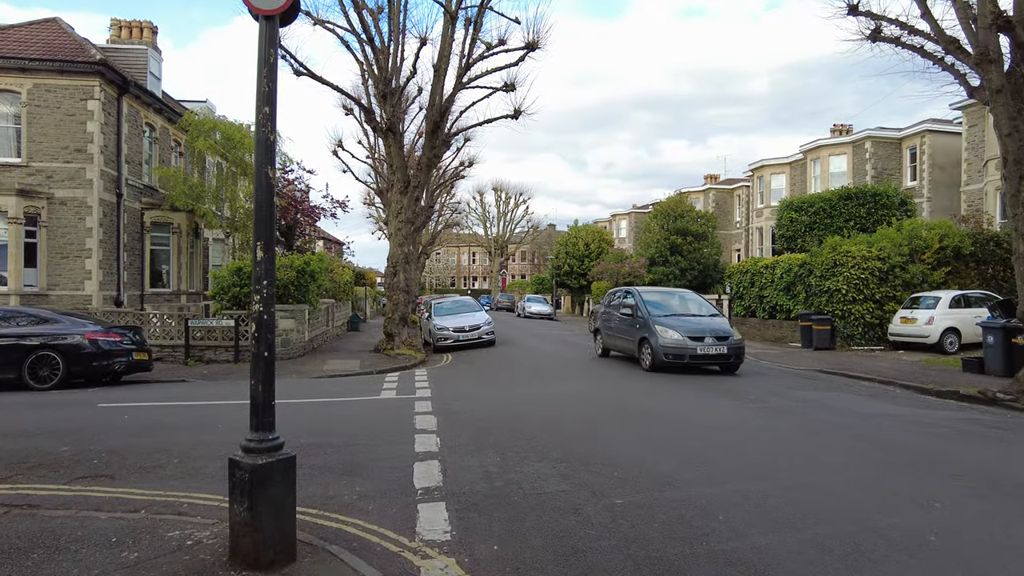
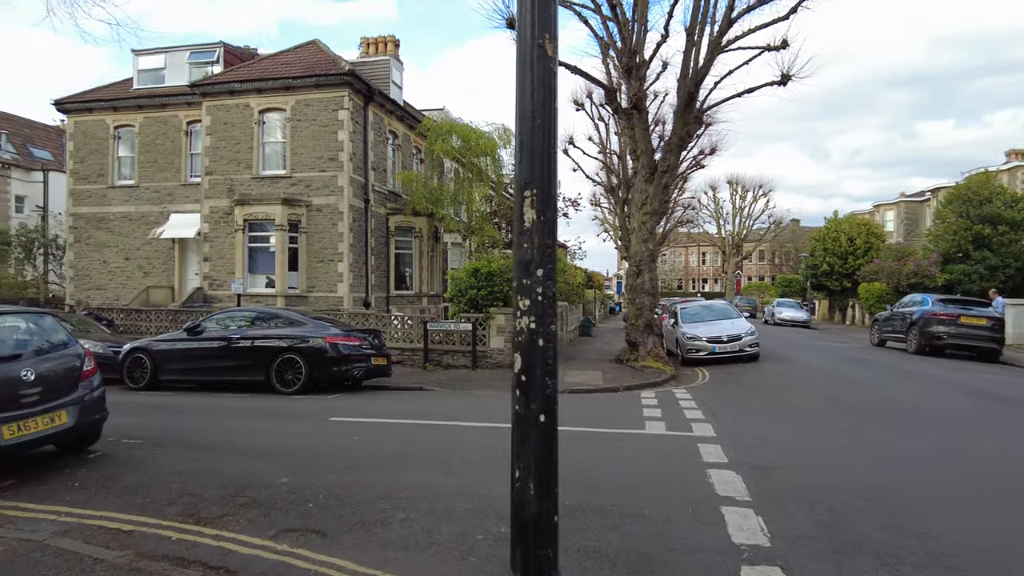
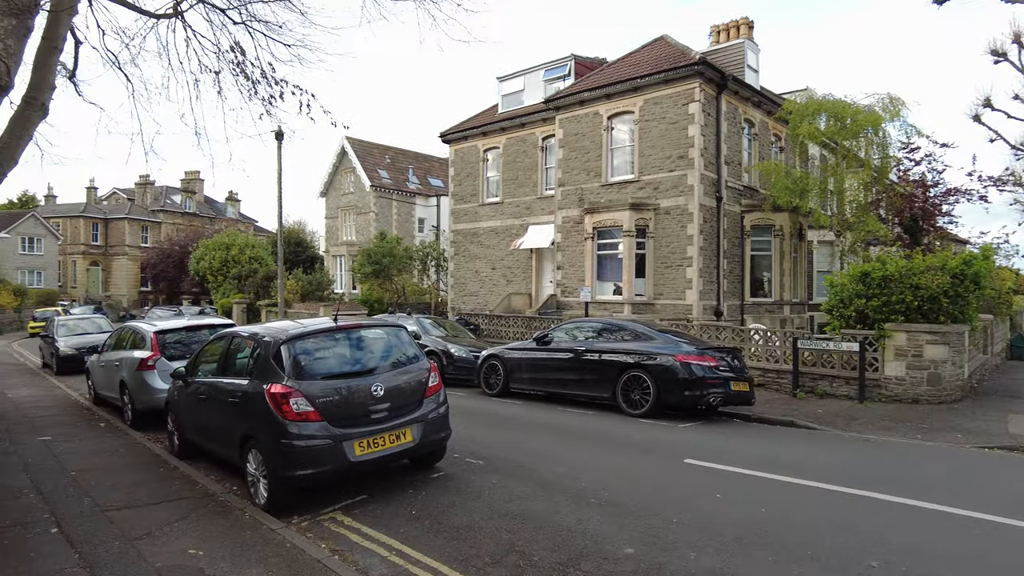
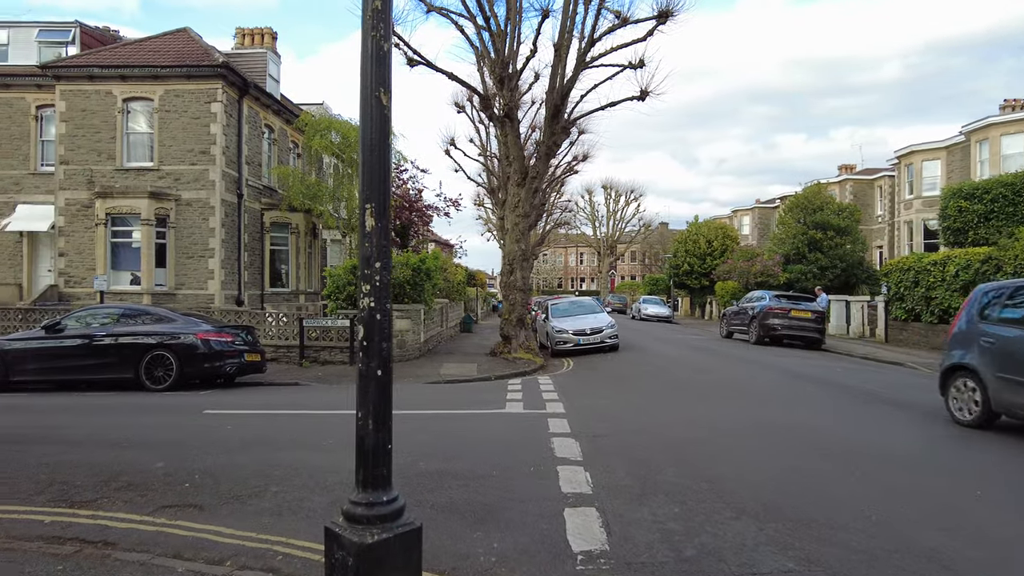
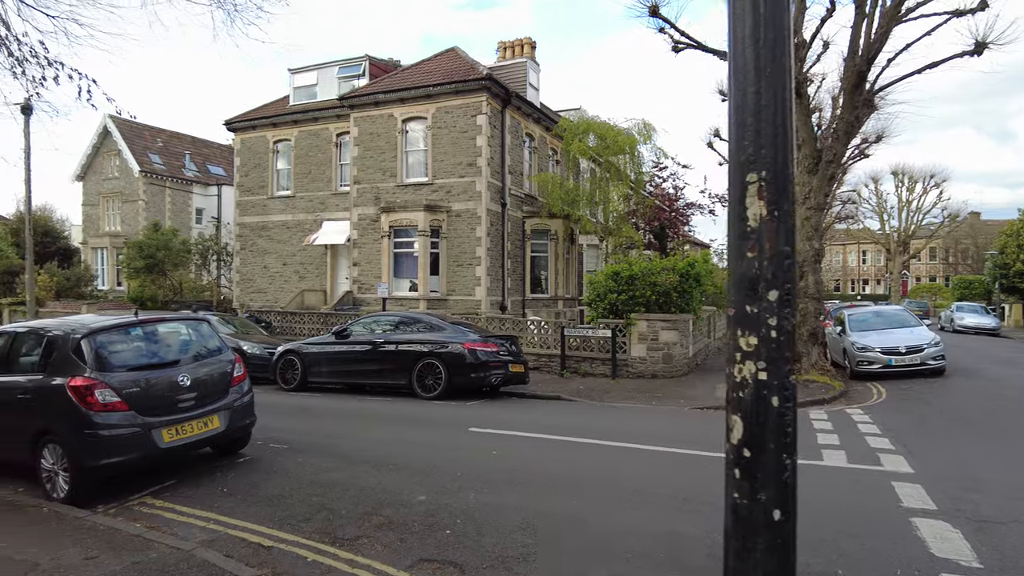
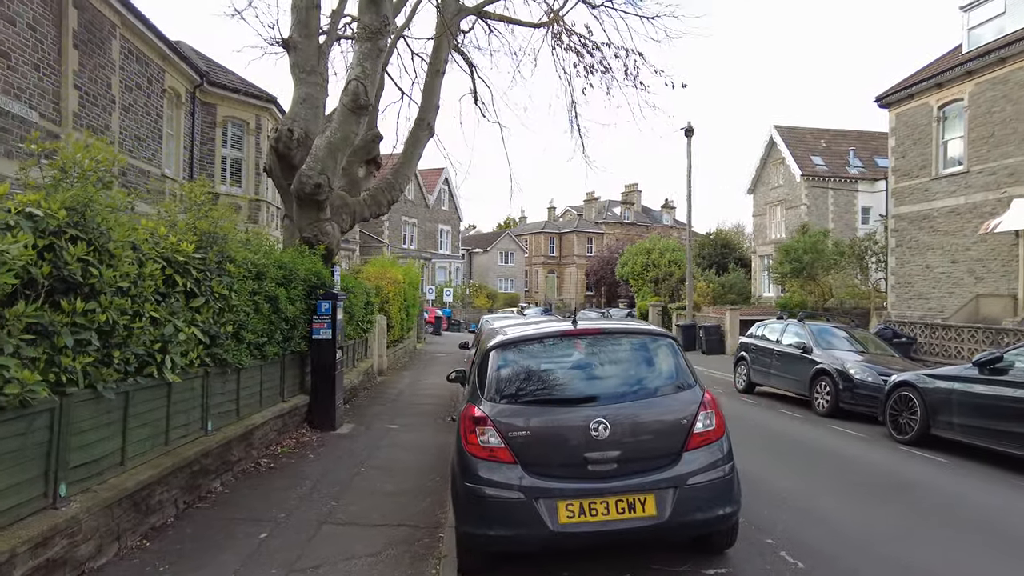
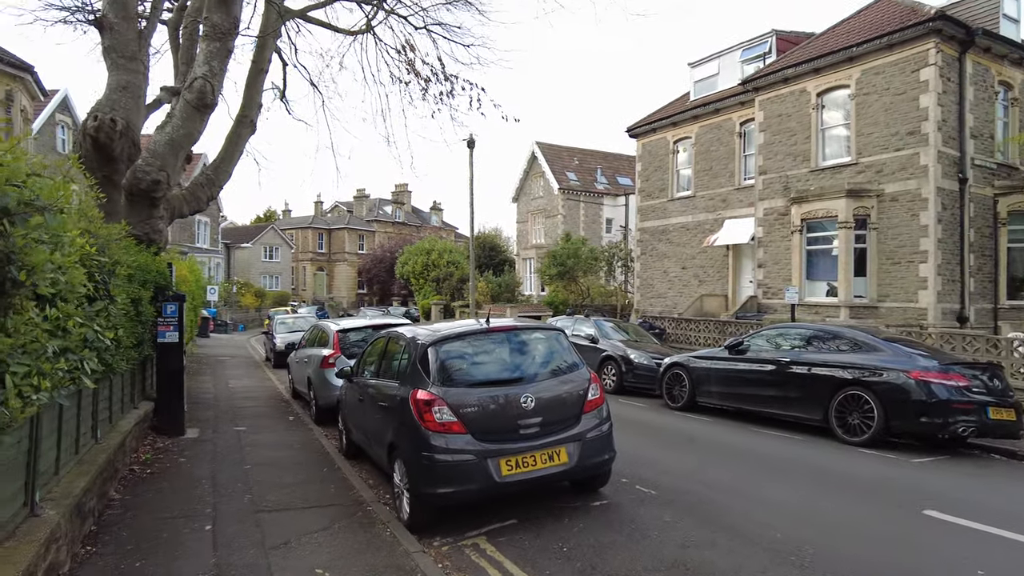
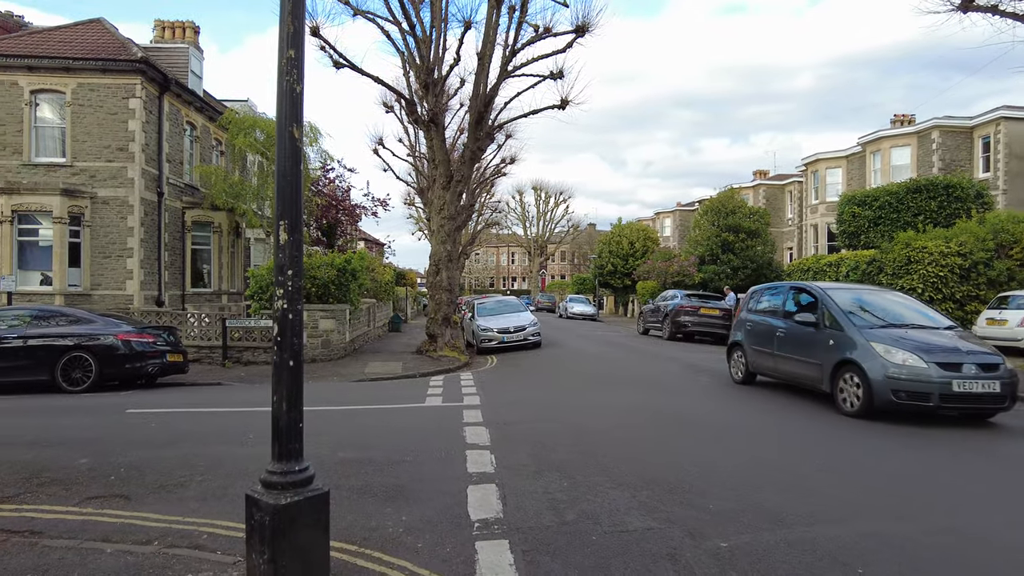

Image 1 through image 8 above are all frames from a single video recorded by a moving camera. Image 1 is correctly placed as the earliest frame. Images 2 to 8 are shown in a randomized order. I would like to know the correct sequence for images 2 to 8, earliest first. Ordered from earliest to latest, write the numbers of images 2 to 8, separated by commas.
8, 4, 2, 5, 3, 7, 6
